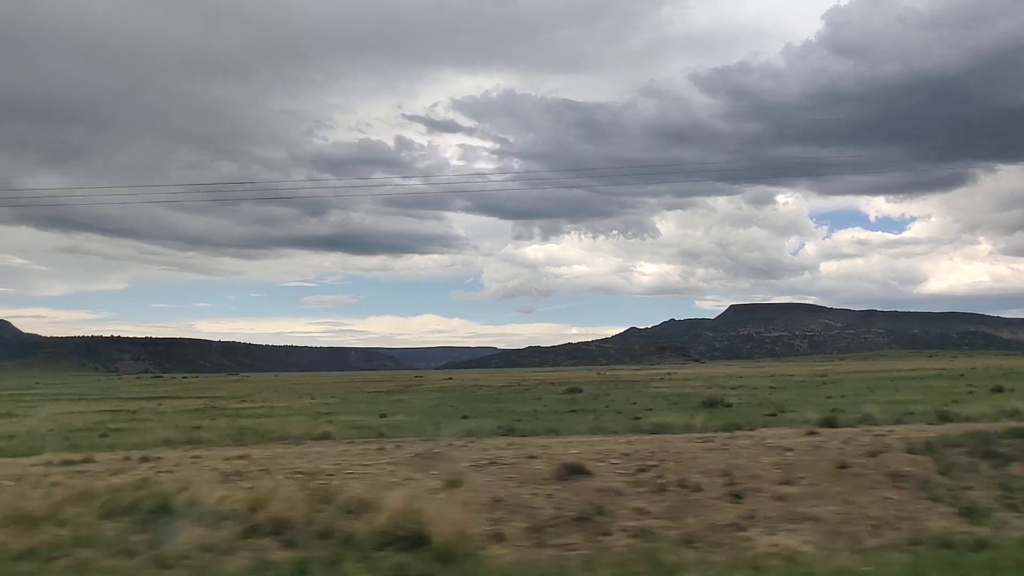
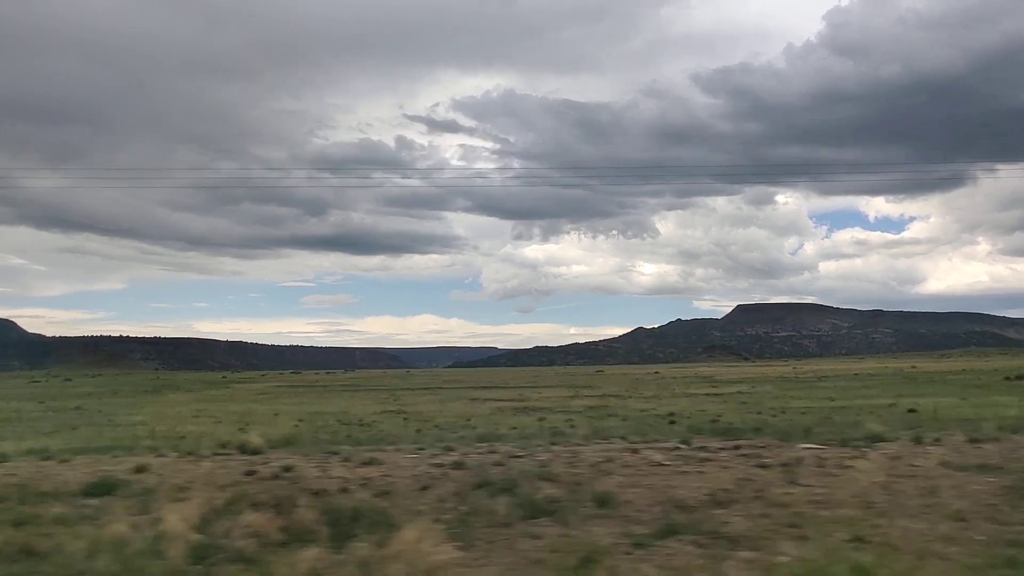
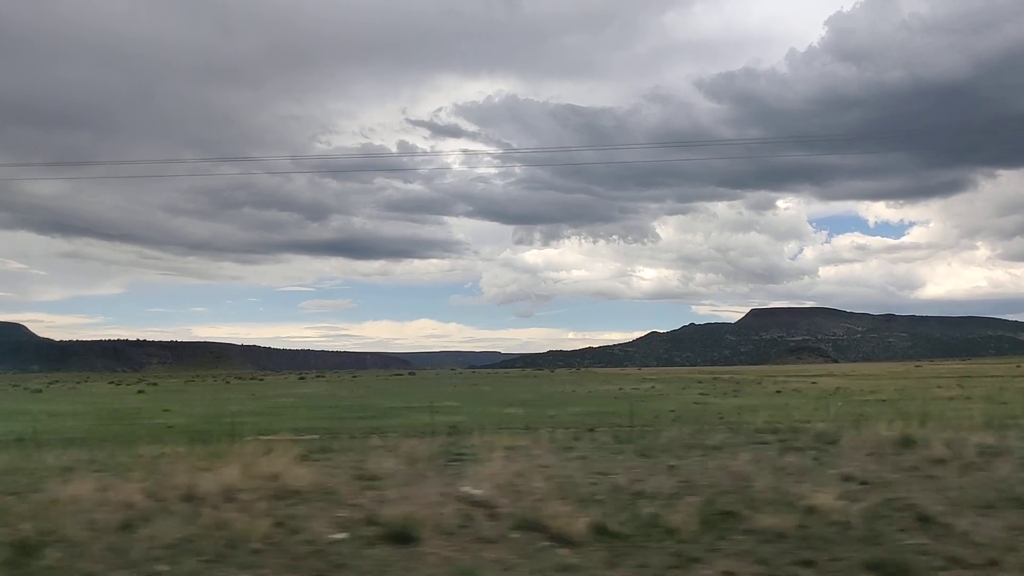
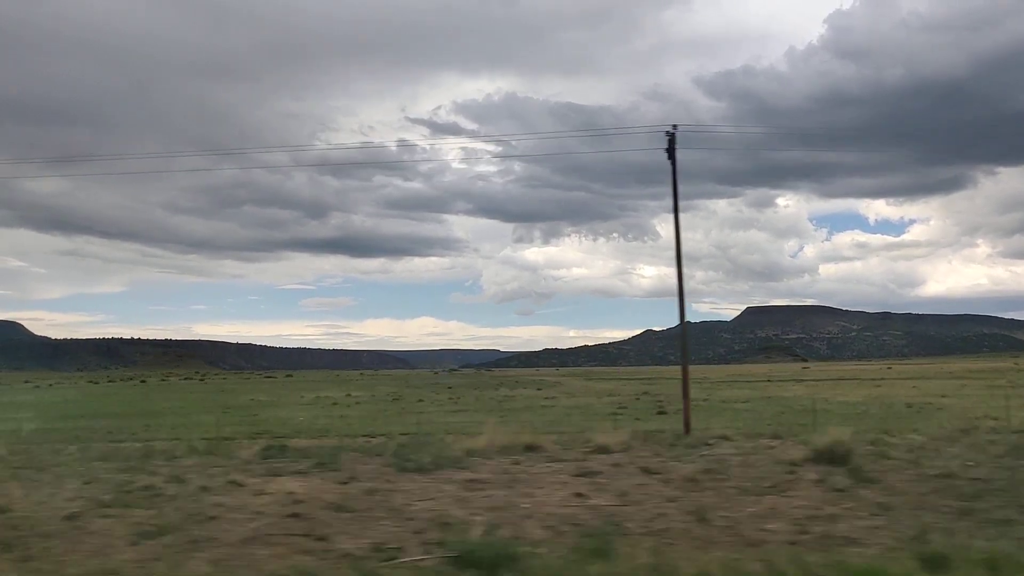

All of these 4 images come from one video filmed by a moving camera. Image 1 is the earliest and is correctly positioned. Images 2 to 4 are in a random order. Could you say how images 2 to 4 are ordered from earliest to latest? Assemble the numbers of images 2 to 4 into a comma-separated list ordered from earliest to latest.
2, 4, 3
